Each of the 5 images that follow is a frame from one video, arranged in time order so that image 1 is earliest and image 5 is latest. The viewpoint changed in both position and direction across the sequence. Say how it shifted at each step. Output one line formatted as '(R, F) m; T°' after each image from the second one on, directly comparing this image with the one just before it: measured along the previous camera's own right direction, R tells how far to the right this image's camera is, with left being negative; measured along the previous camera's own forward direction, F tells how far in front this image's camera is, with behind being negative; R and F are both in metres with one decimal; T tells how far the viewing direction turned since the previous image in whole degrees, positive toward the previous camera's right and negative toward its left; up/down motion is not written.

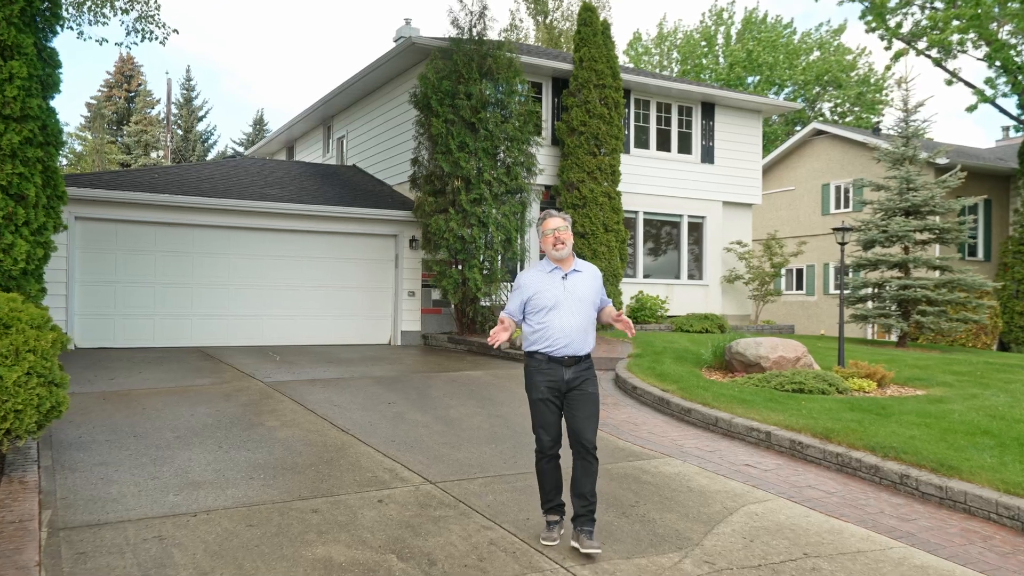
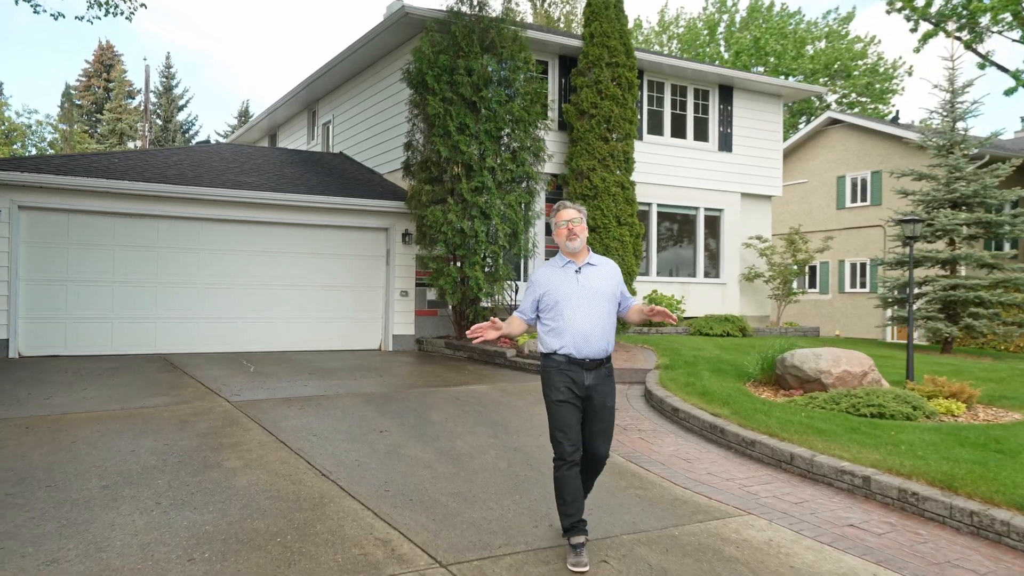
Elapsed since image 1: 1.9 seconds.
(-0.2, +1.5) m; +1°
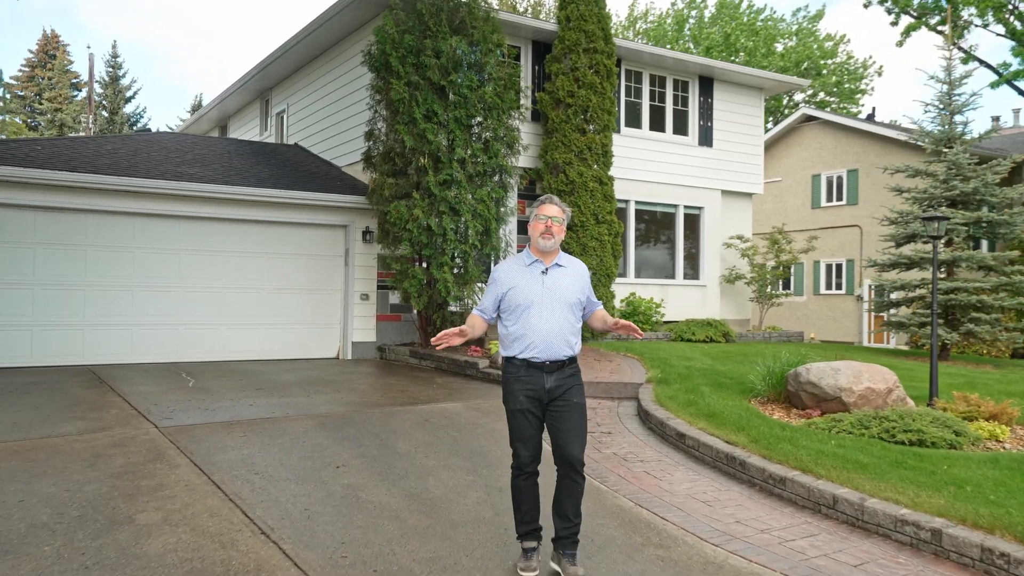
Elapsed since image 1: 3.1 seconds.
(-0.1, +1.0) m; +3°
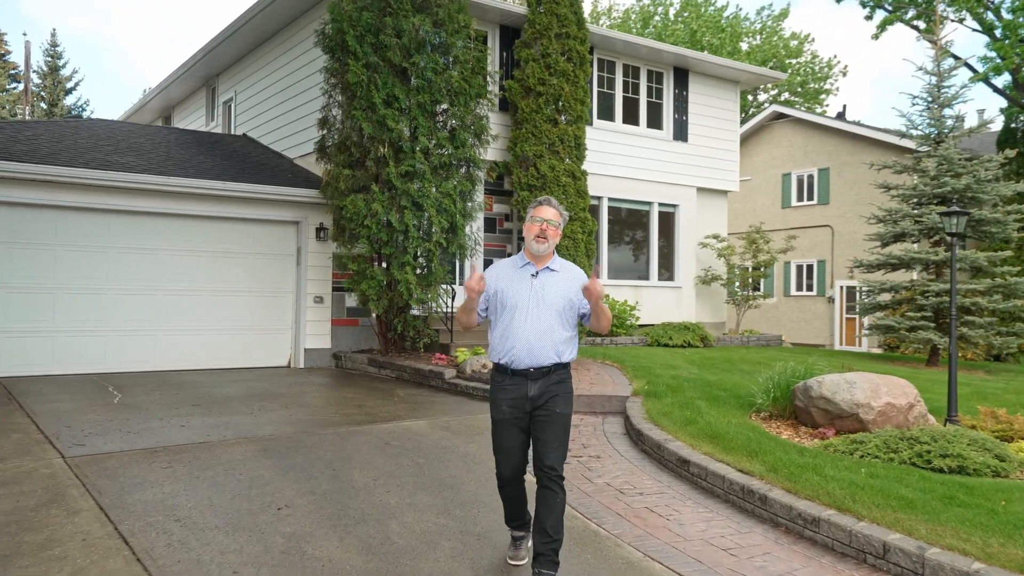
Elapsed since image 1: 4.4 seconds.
(-0.1, +0.9) m; +3°
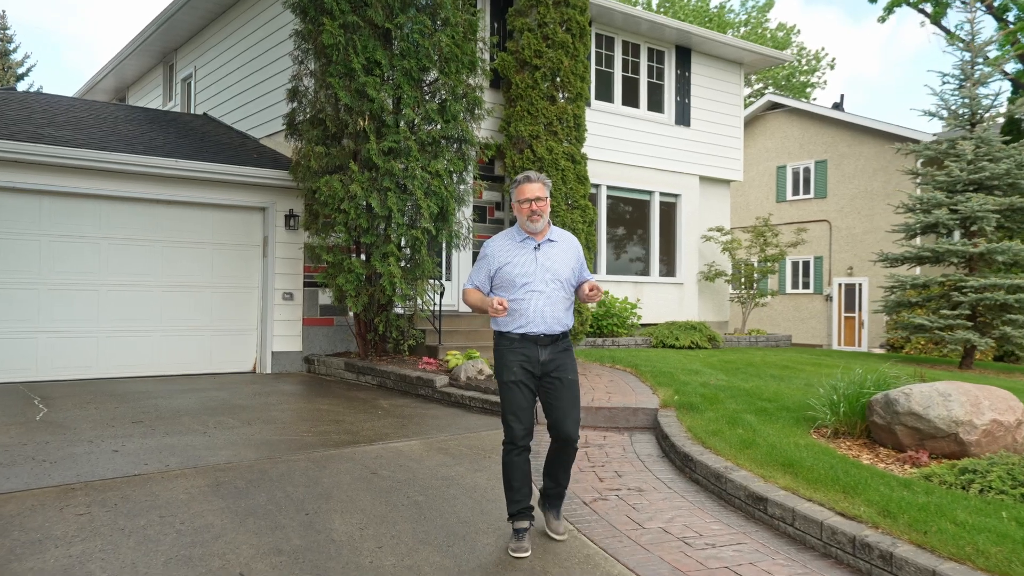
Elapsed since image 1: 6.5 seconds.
(-0.3, +1.2) m; +2°
